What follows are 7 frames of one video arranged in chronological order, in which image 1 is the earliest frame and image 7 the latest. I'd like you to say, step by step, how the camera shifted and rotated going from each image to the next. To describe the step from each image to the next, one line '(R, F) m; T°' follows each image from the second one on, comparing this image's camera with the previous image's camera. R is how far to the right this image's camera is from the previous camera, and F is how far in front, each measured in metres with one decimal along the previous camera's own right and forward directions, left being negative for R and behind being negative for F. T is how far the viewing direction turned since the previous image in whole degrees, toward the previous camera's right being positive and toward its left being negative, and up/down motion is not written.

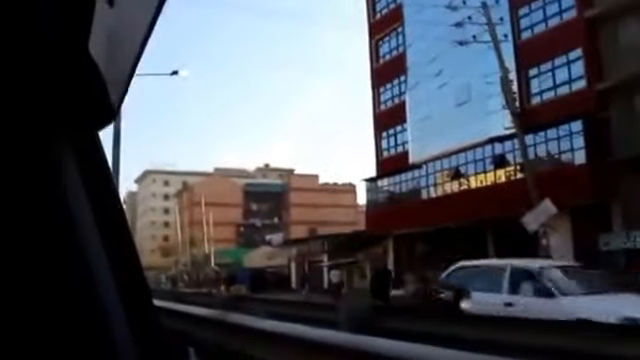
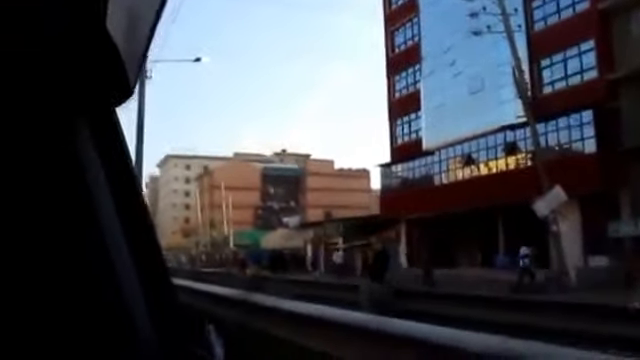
(0.0, -0.1) m; -1°
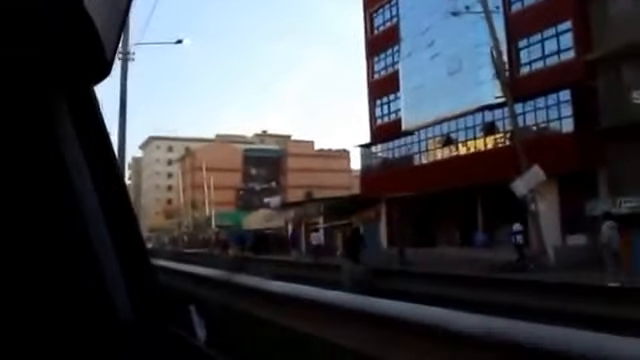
(0.0, 0.0) m; +1°
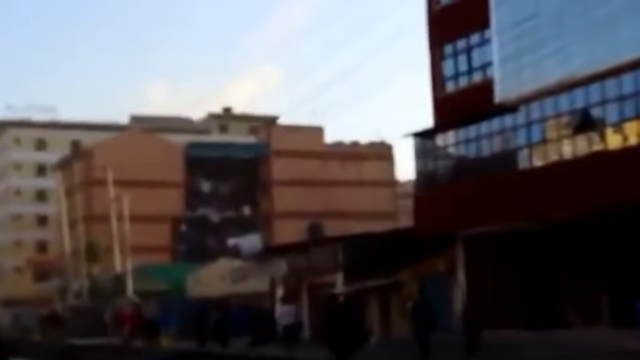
(0.0, +2.0) m; -2°
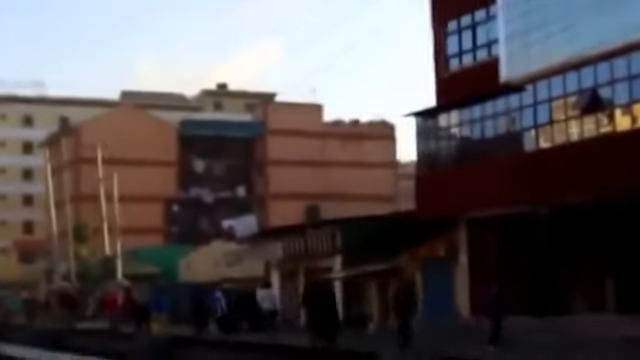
(0.0, +0.1) m; 0°
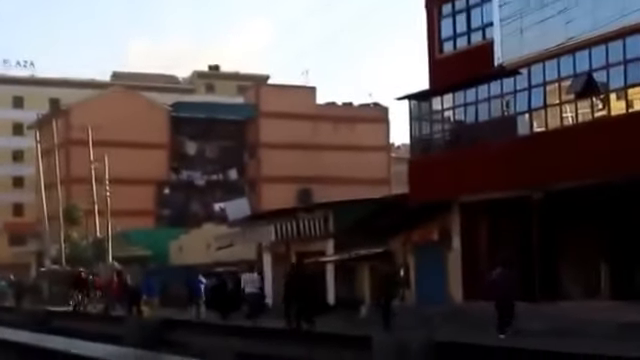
(0.0, 0.0) m; 0°
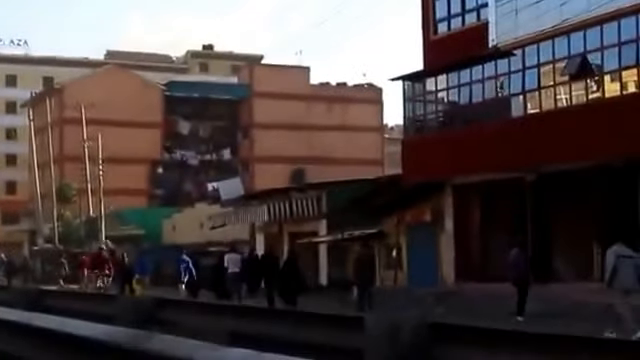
(0.0, 0.0) m; 0°
